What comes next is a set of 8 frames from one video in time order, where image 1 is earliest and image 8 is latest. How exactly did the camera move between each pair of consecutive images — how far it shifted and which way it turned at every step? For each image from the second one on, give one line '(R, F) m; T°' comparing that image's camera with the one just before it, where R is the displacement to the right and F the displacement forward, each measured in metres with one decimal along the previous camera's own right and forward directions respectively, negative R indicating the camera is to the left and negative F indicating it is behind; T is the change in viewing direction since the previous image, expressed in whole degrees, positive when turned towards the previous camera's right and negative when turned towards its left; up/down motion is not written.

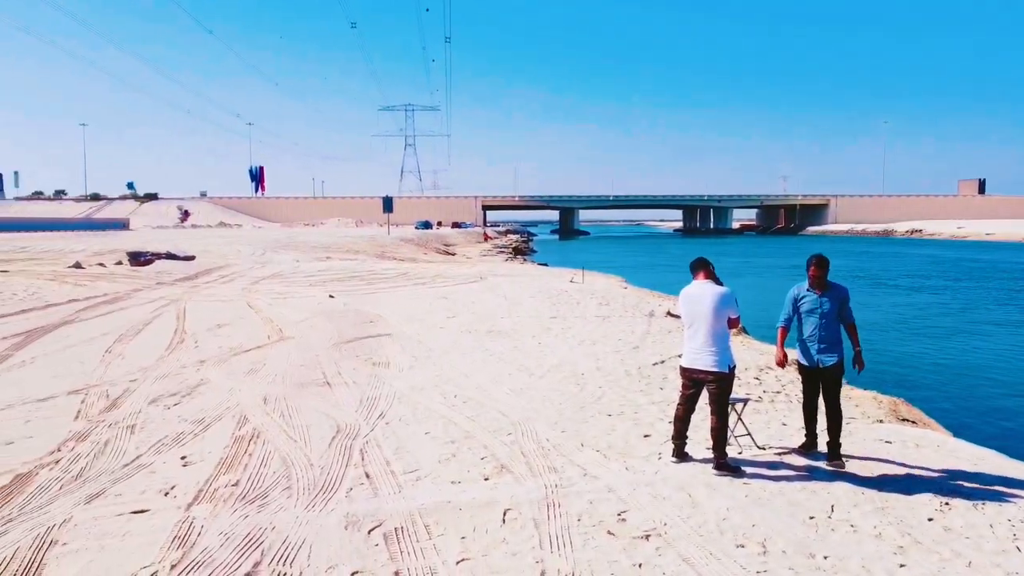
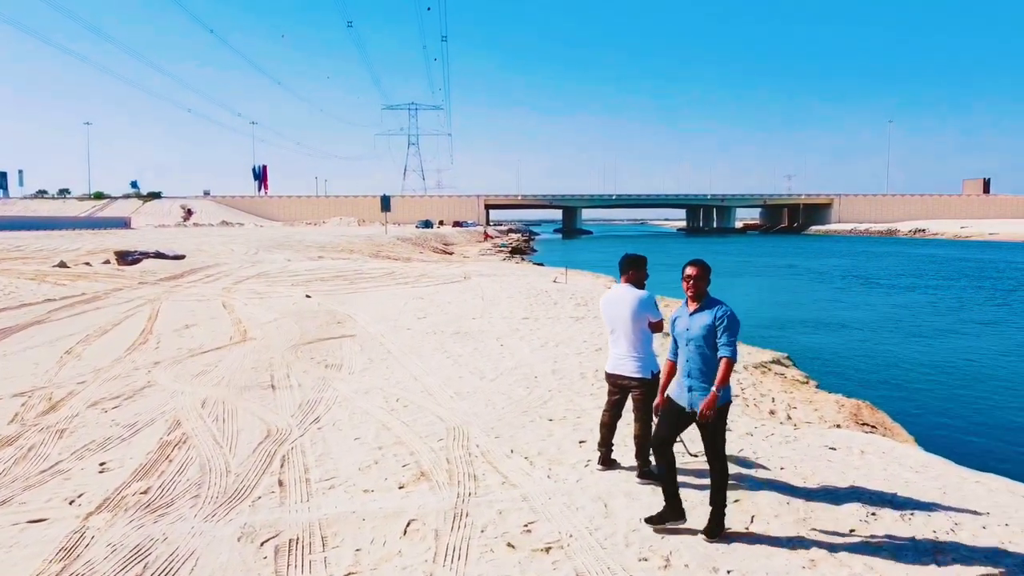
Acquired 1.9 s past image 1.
(+0.6, +0.1) m; 0°
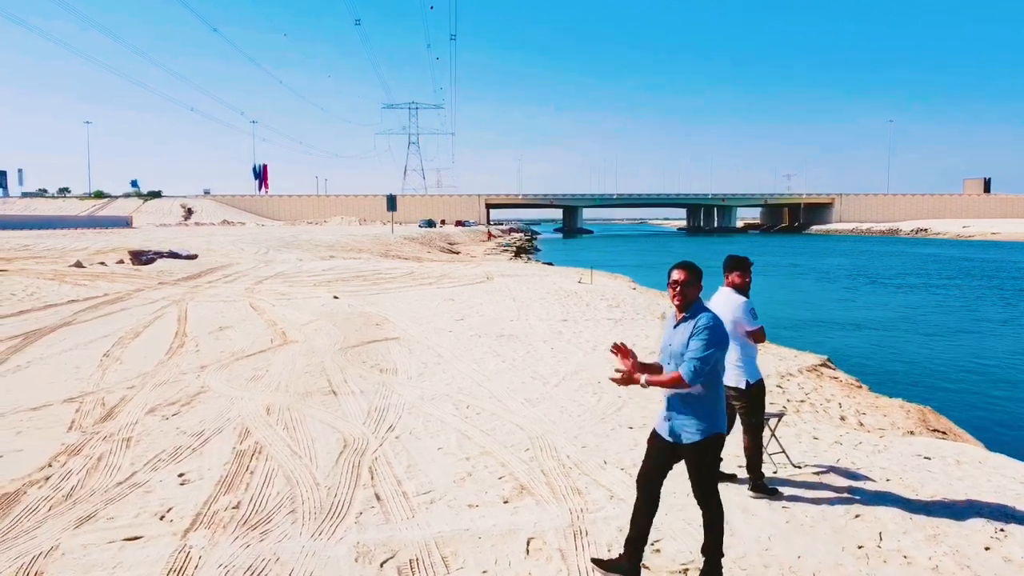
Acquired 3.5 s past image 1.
(-0.7, +0.2) m; 0°
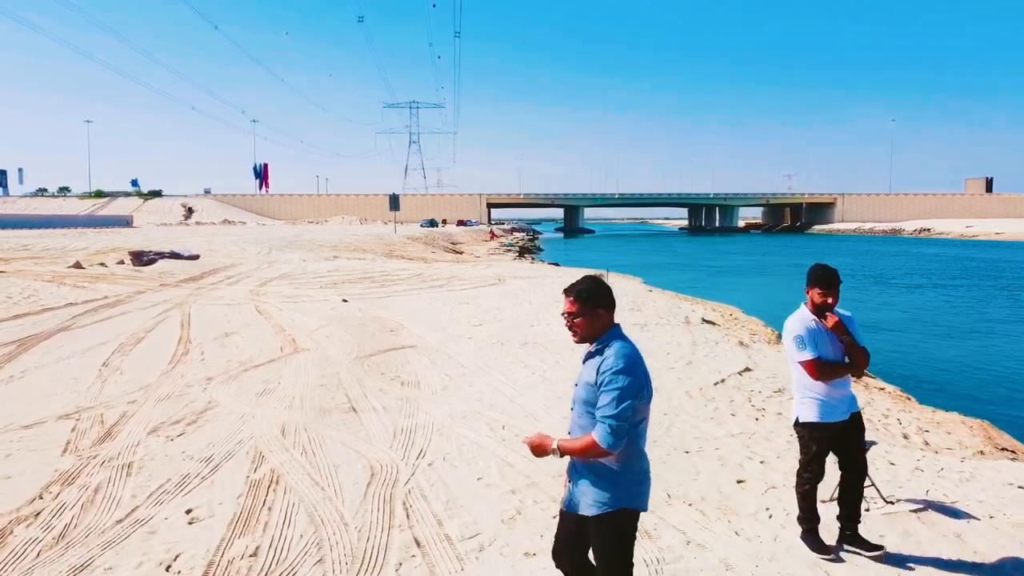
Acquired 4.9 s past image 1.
(-0.3, +0.7) m; 0°
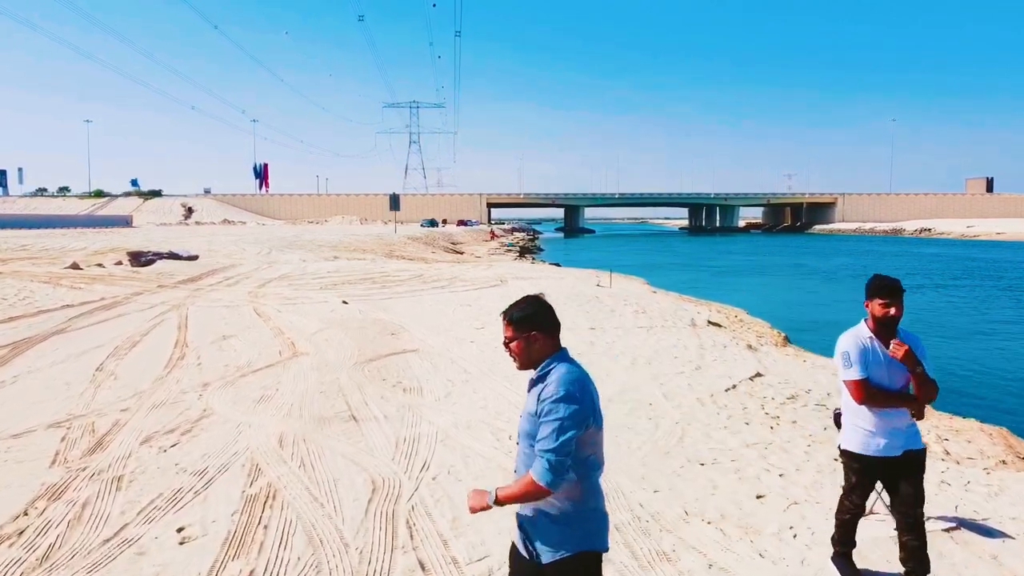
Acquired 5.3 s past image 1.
(-0.1, +0.3) m; 0°
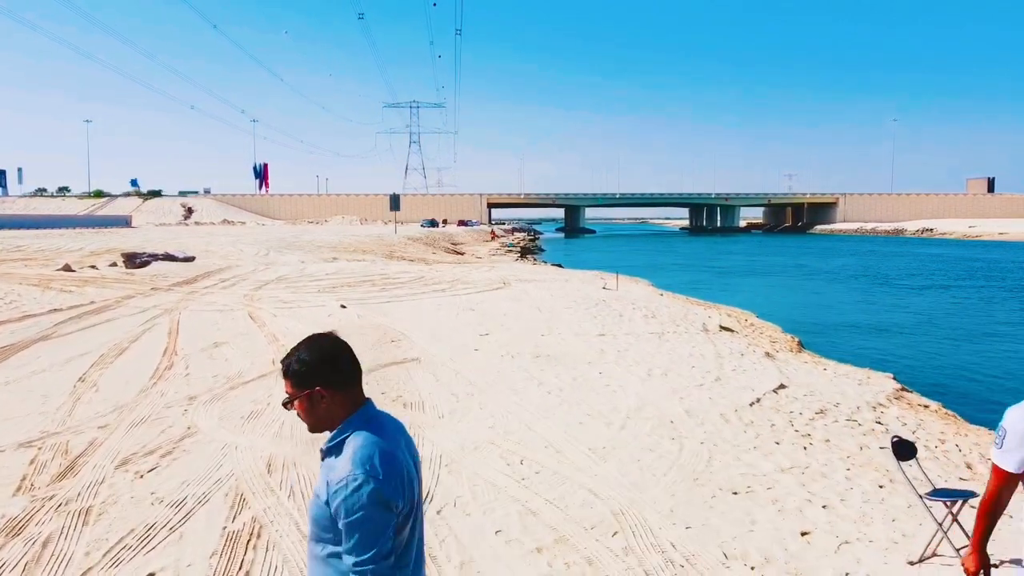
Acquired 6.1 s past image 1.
(-0.1, +0.6) m; 0°
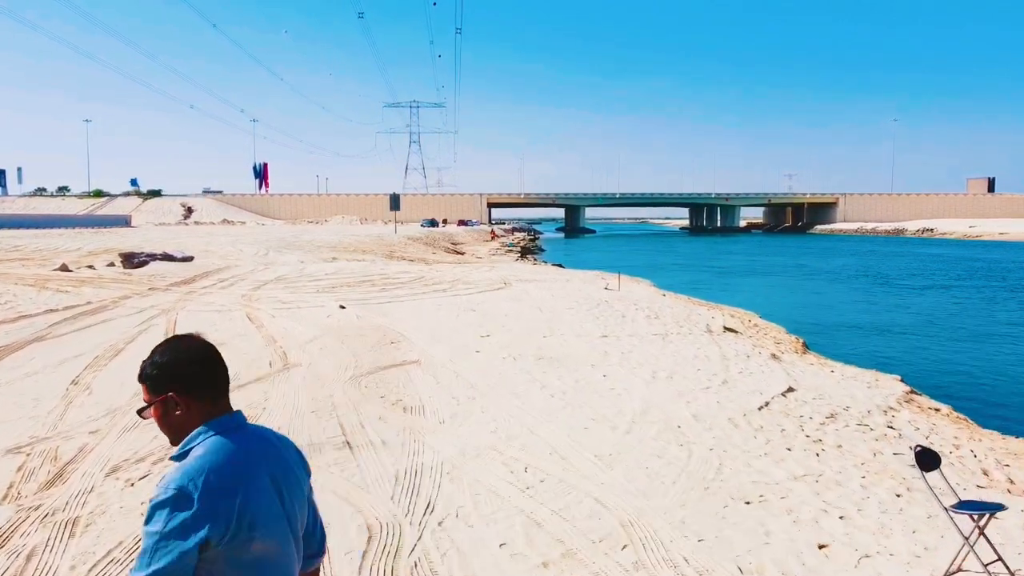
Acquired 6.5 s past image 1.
(0.0, +0.2) m; 0°
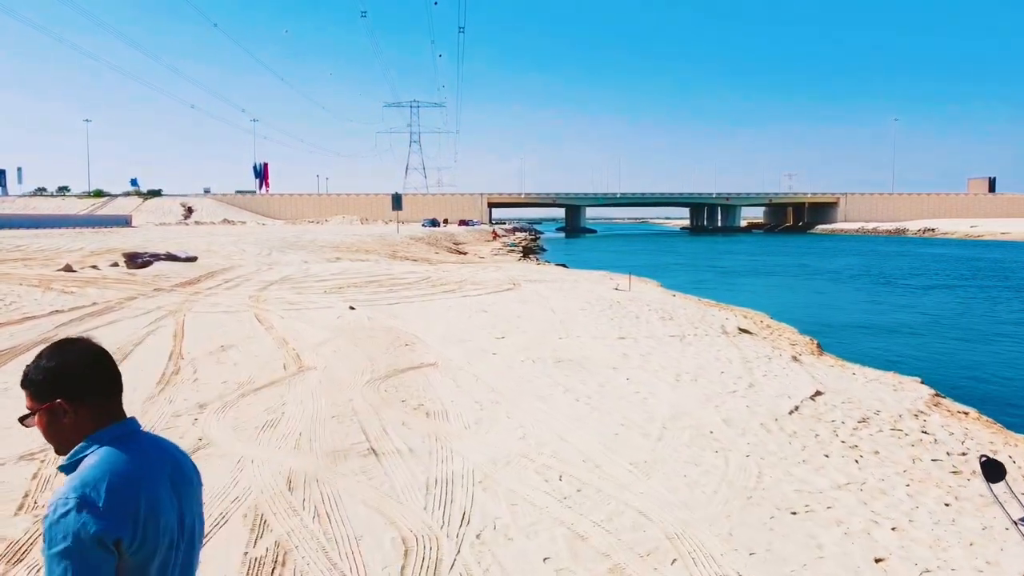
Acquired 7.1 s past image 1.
(-0.2, +0.2) m; 0°
